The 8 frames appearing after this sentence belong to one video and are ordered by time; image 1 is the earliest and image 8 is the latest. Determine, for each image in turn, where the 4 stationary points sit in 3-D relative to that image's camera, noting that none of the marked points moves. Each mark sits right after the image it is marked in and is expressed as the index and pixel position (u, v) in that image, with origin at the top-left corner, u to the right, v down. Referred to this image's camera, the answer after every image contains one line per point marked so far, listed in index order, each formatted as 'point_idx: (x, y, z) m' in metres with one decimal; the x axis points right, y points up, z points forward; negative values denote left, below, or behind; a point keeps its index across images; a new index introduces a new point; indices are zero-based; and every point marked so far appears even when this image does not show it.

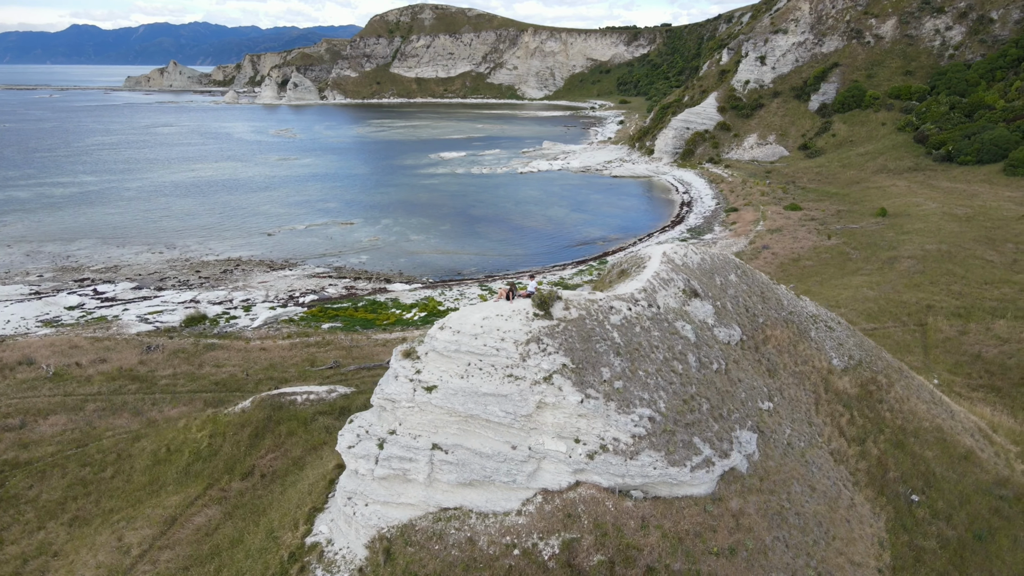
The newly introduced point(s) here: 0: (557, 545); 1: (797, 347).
0: (+0.6, -3.2, +9.2) m
1: (+5.6, -1.1, +14.3) m
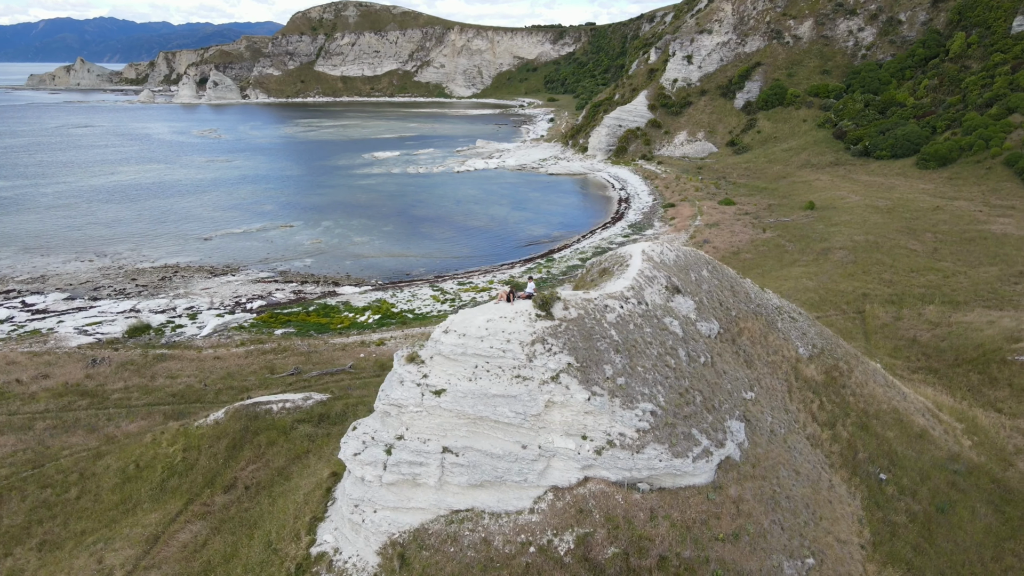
0: (+0.8, -3.2, +9.4) m
1: (+5.2, -1.0, +15.0) m
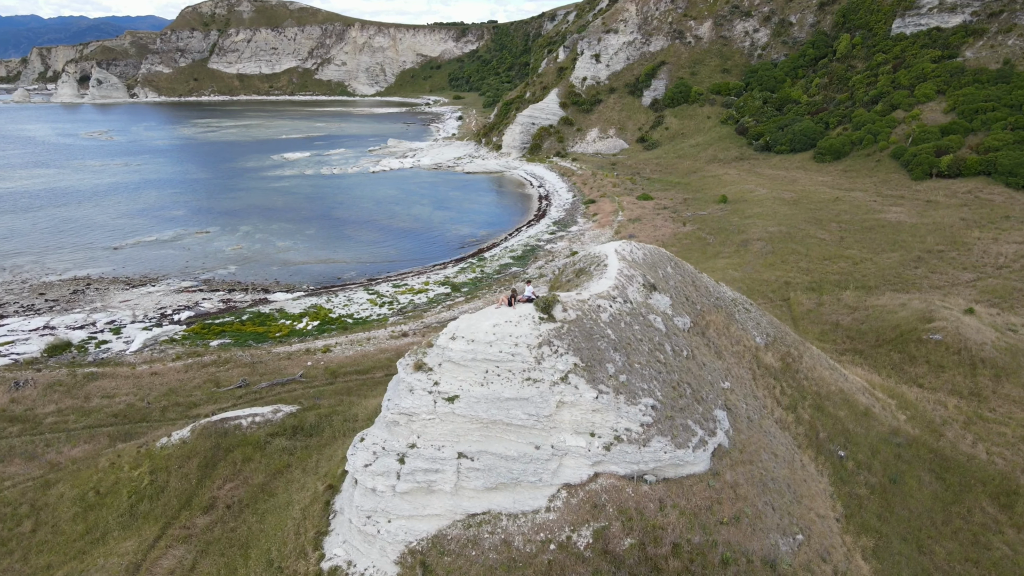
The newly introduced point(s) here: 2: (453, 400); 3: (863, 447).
0: (+1.0, -3.3, +9.7) m
1: (+4.7, -0.9, +15.8) m
2: (-0.8, -1.5, +10.0) m
3: (+7.2, -3.3, +15.2) m
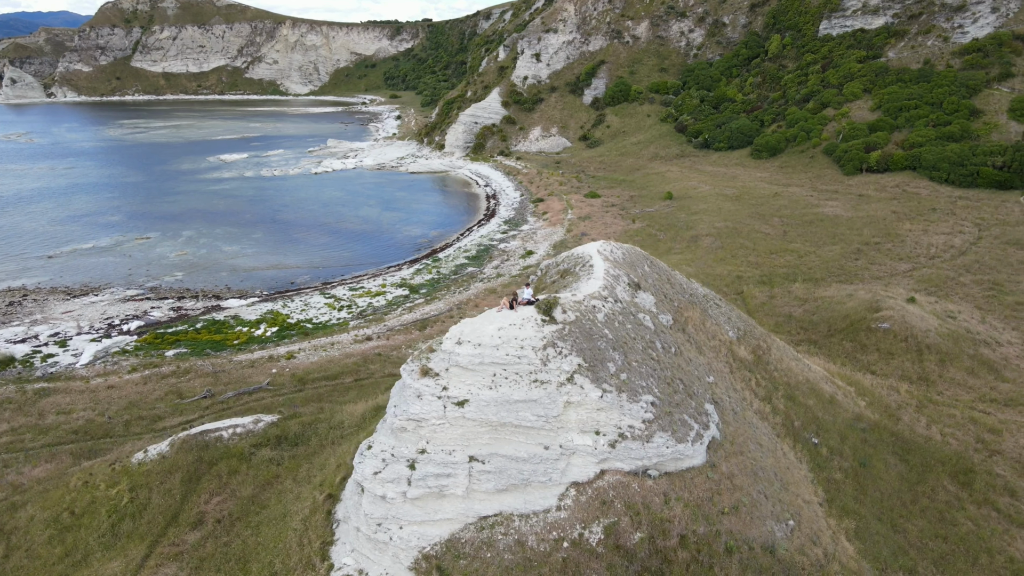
0: (+1.2, -3.3, +10.0) m
1: (+4.3, -0.8, +16.3) m
2: (-0.7, -1.6, +10.0) m
3: (+6.9, -3.1, +15.9) m
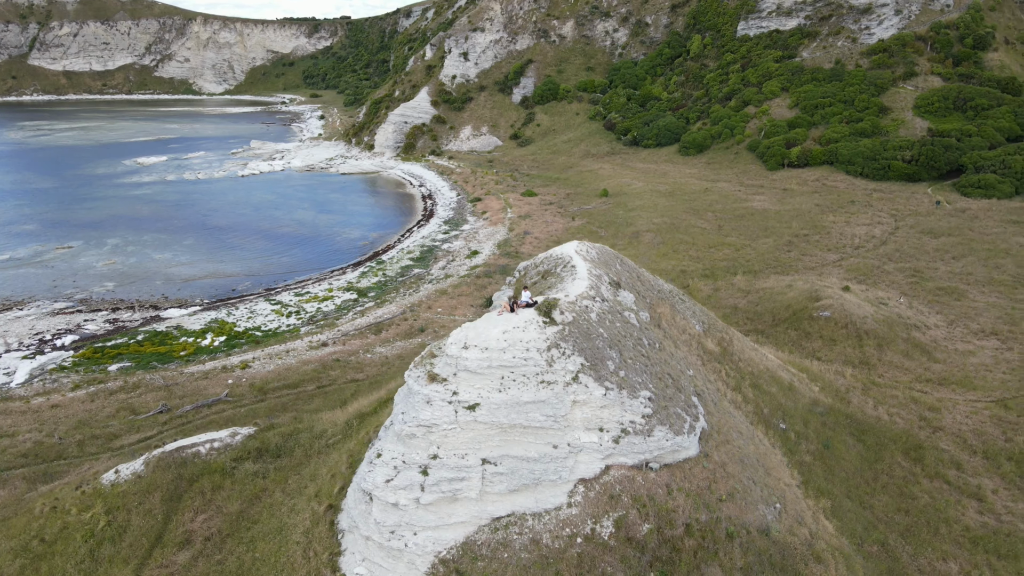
0: (+1.4, -3.3, +10.3) m
1: (+3.7, -0.7, +16.8) m
2: (-0.5, -1.6, +10.1) m
3: (+6.4, -3.0, +16.7) m
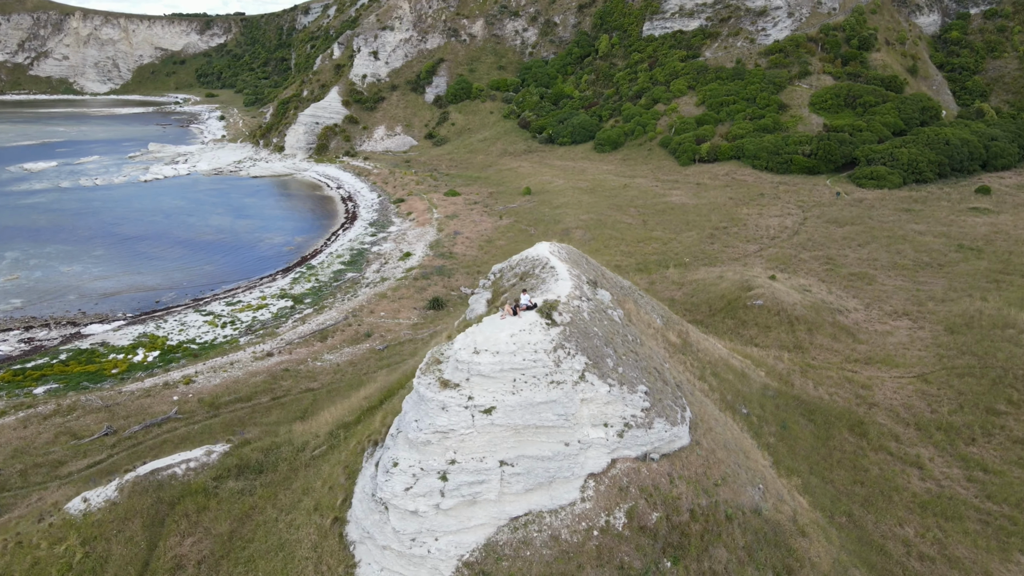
0: (+1.6, -3.3, +10.7) m
1: (+3.0, -0.6, +17.5) m
2: (-0.3, -1.7, +10.3) m
3: (+5.8, -2.8, +17.7) m
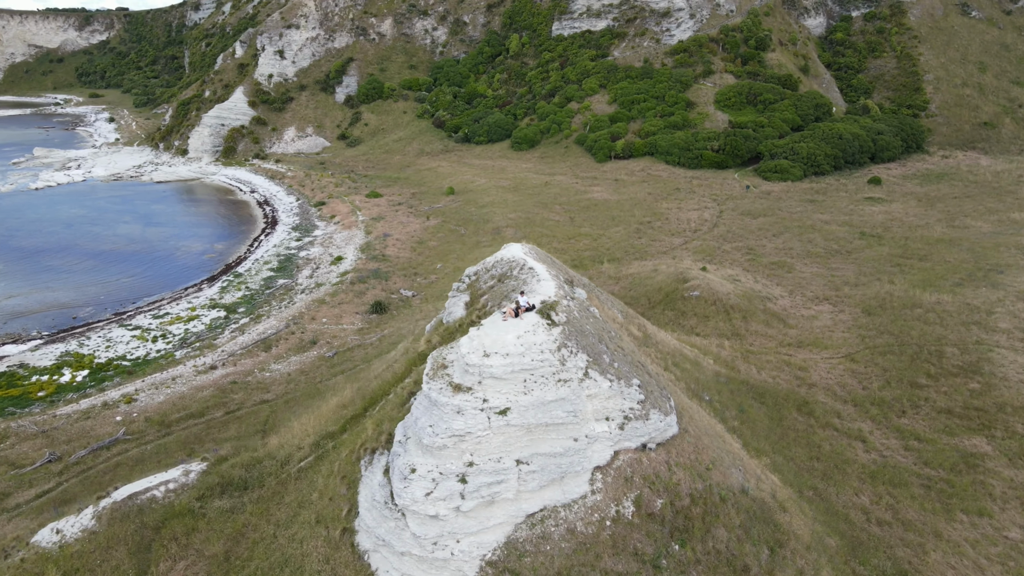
0: (+1.8, -3.3, +11.1) m
1: (+2.2, -0.5, +18.0) m
2: (-0.1, -1.8, +10.5) m
3: (+5.1, -2.6, +18.6) m
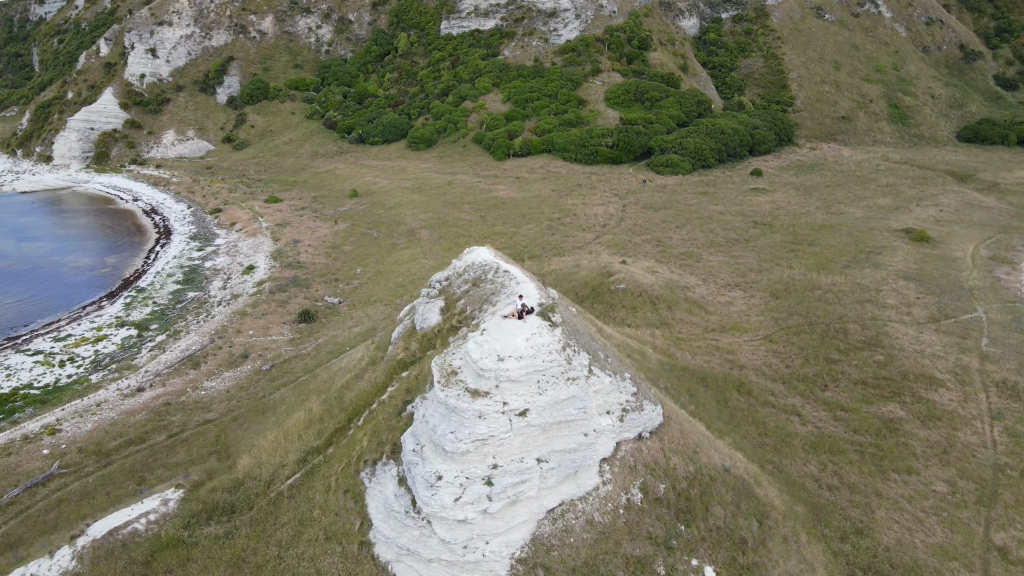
0: (+2.0, -3.2, +11.7) m
1: (+1.2, -0.5, +18.6) m
2: (+0.1, -1.8, +10.8) m
3: (+4.0, -2.4, +19.6) m
